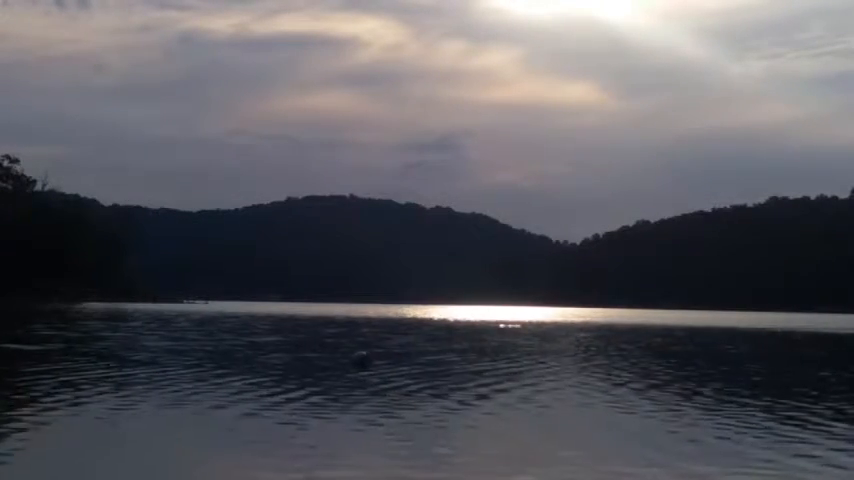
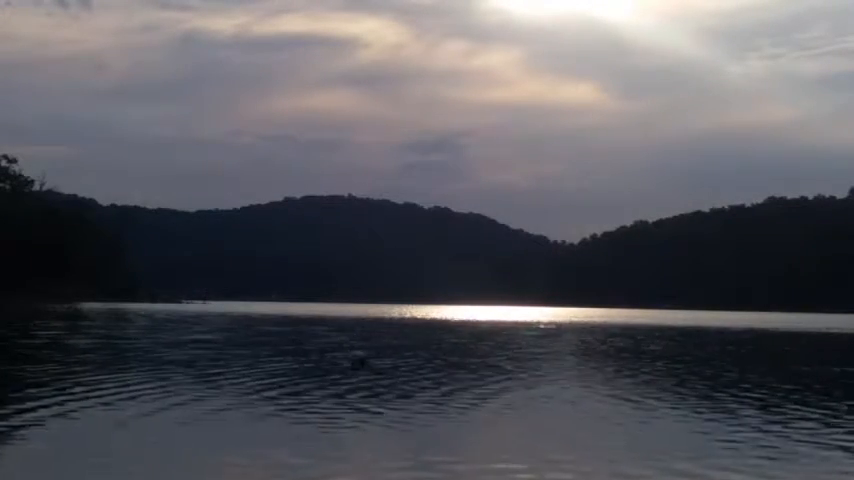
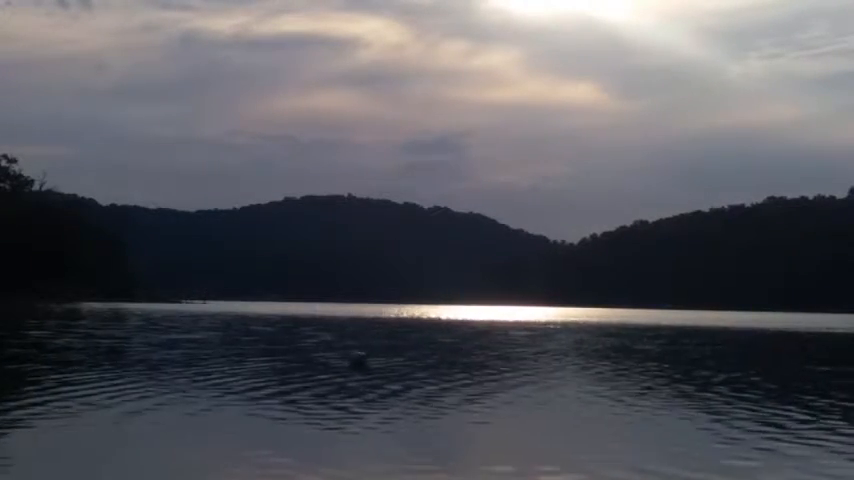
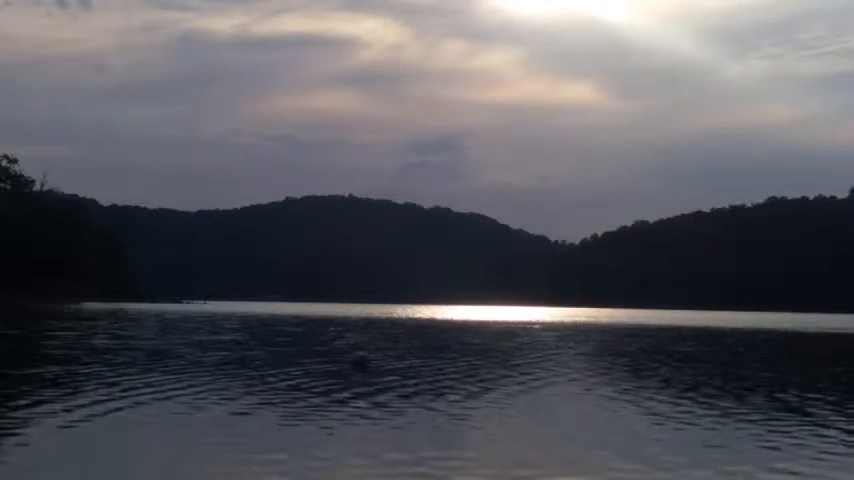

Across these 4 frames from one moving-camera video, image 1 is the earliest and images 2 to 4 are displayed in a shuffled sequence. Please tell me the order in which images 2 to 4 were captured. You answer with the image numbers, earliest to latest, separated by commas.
4, 2, 3
